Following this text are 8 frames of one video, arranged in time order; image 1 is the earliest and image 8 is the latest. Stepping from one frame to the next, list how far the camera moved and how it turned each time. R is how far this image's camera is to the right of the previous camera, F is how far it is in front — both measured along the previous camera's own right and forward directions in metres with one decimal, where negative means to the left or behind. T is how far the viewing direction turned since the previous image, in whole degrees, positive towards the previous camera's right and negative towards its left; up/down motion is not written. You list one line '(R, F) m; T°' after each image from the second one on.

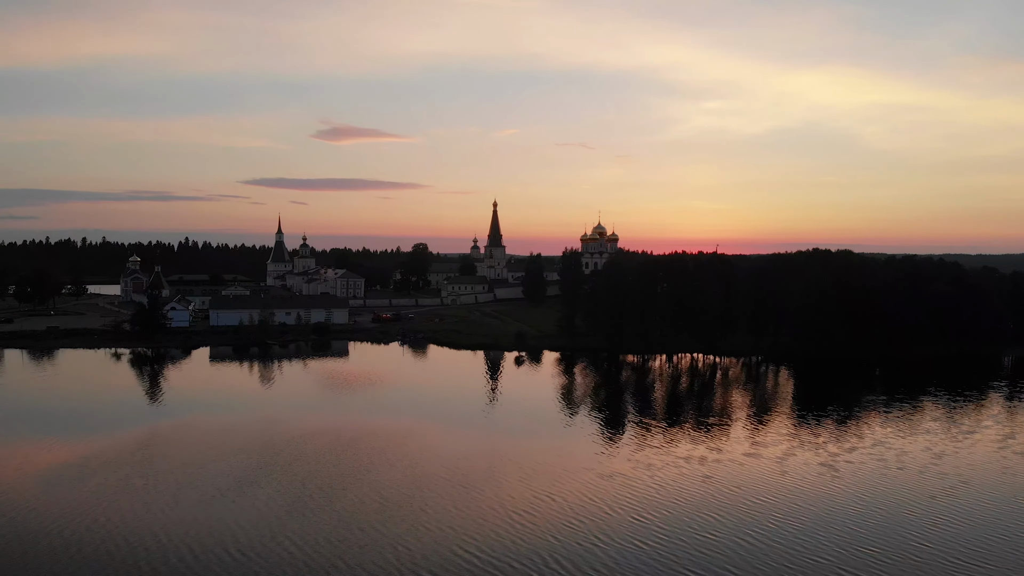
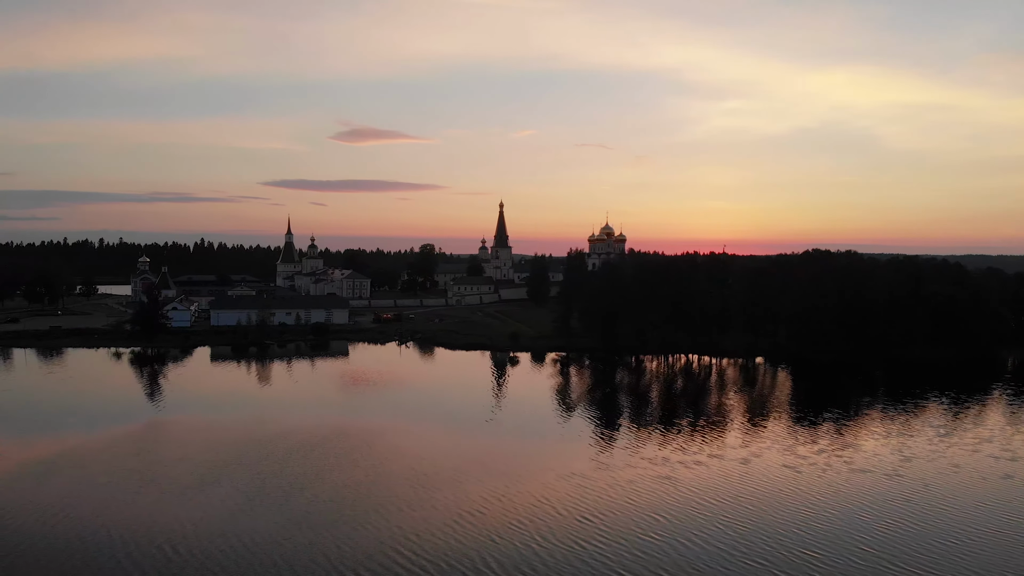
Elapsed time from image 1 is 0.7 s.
(+1.2, 0.0) m; -1°
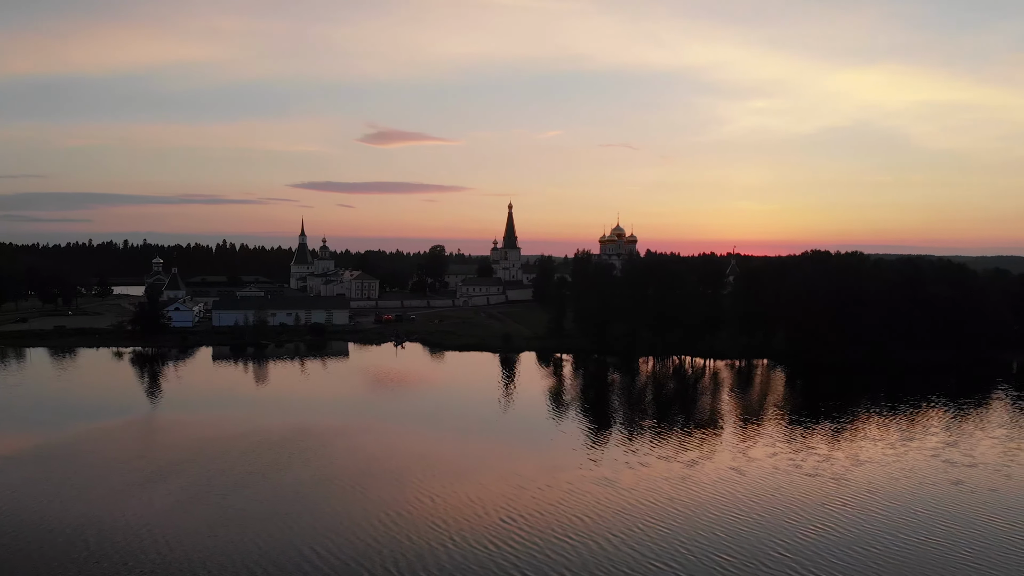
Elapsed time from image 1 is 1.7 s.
(+1.7, 0.0) m; -2°
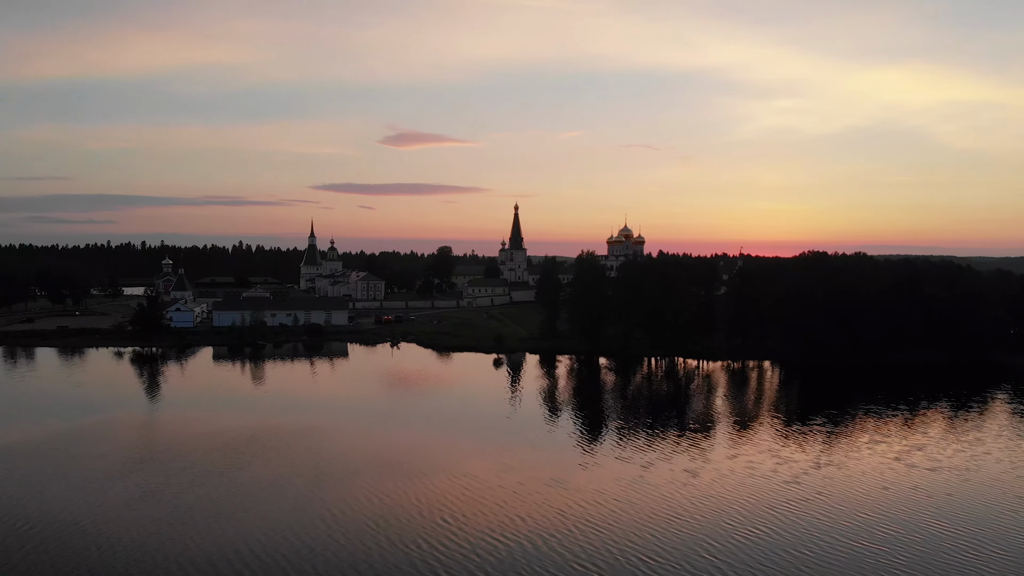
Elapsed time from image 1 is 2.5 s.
(+1.3, 0.0) m; -1°
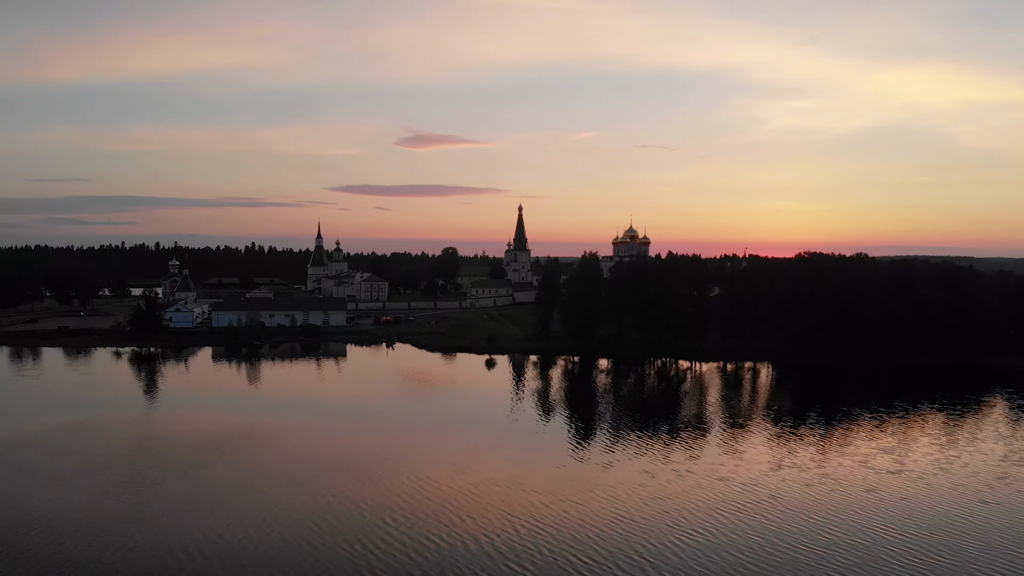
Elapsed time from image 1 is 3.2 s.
(+1.2, 0.0) m; -1°
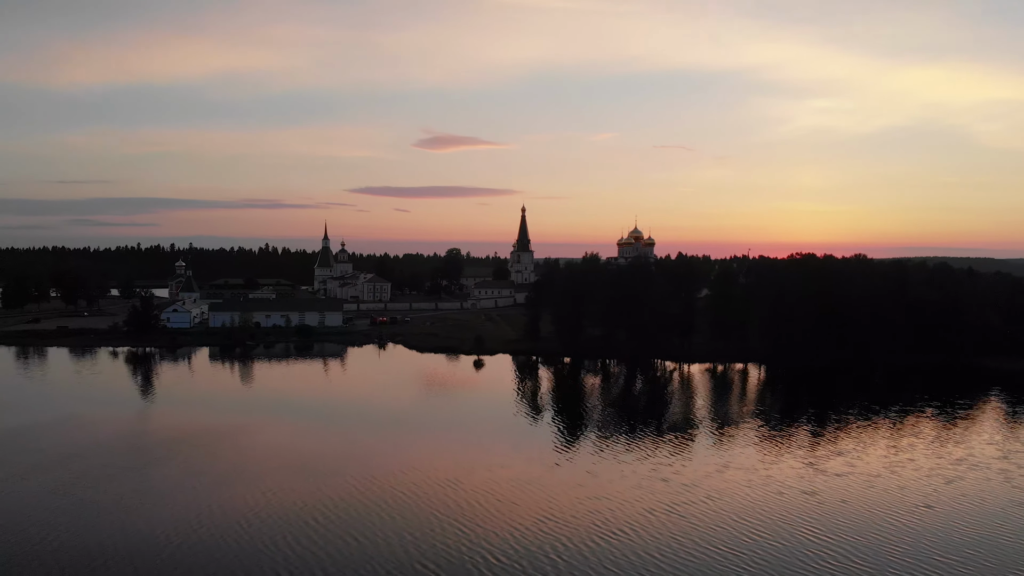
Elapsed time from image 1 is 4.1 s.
(+1.5, -0.1) m; -1°
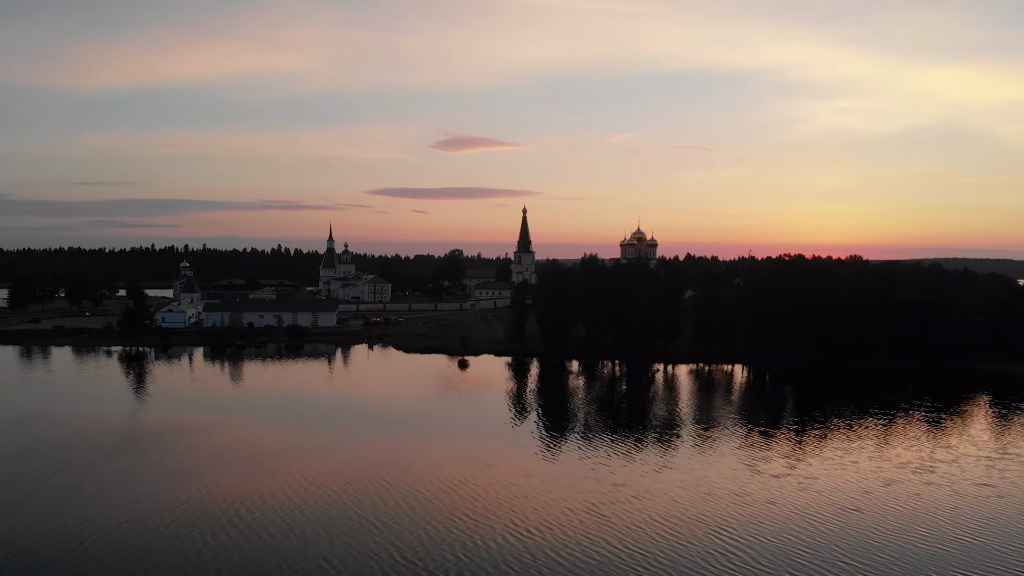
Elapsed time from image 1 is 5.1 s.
(+1.6, -0.1) m; -1°
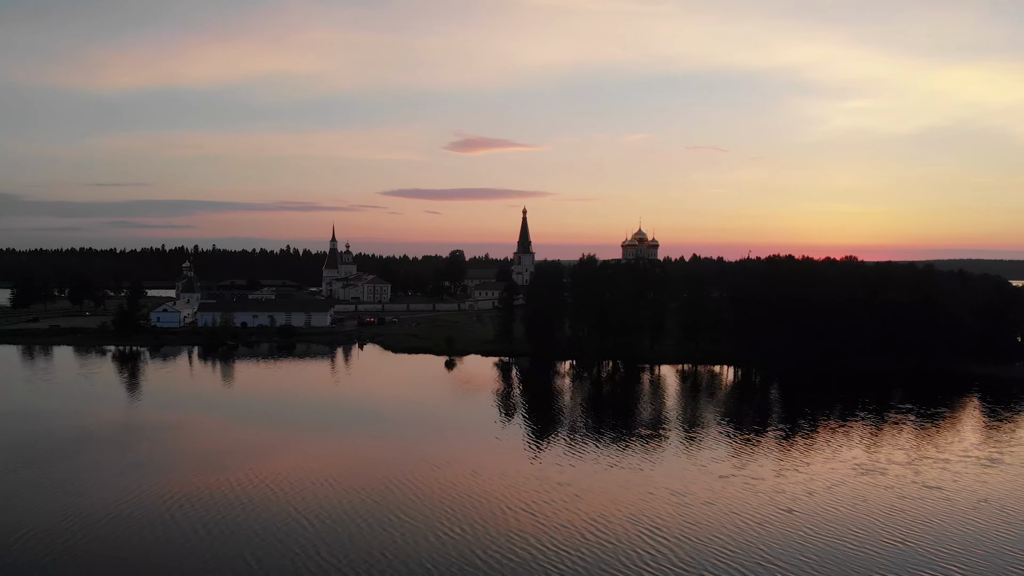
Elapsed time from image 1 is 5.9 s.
(+1.3, -0.1) m; -1°
